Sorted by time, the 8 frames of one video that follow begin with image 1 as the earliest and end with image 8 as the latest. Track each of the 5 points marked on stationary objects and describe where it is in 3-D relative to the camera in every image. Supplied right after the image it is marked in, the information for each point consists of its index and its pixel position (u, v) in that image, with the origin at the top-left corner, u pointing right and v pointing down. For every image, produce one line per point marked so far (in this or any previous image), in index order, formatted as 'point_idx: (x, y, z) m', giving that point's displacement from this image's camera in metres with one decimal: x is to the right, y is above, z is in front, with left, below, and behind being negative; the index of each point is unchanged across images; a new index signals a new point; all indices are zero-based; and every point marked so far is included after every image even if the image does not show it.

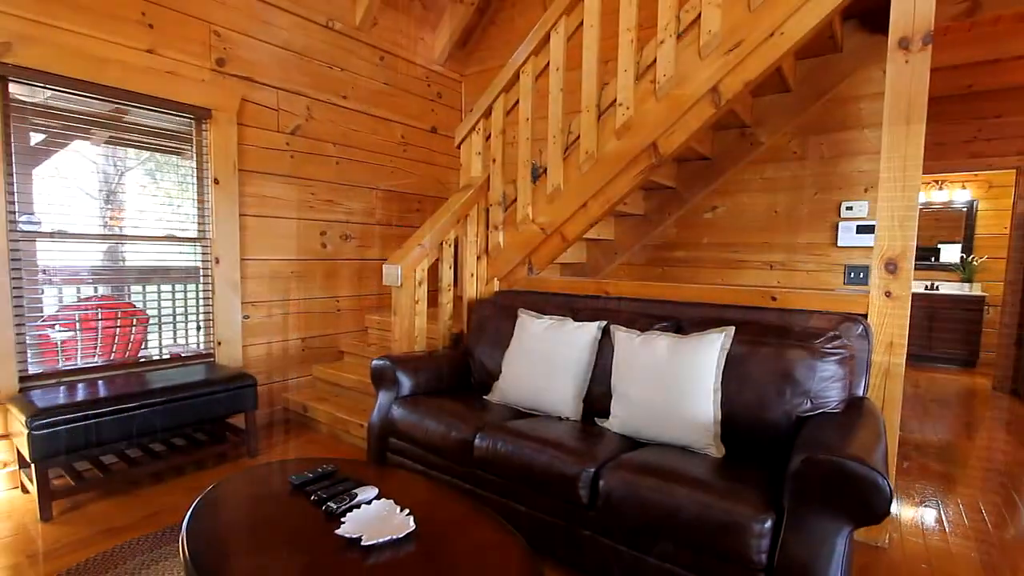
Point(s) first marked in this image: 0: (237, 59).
0: (-1.6, +1.3, +3.1) m
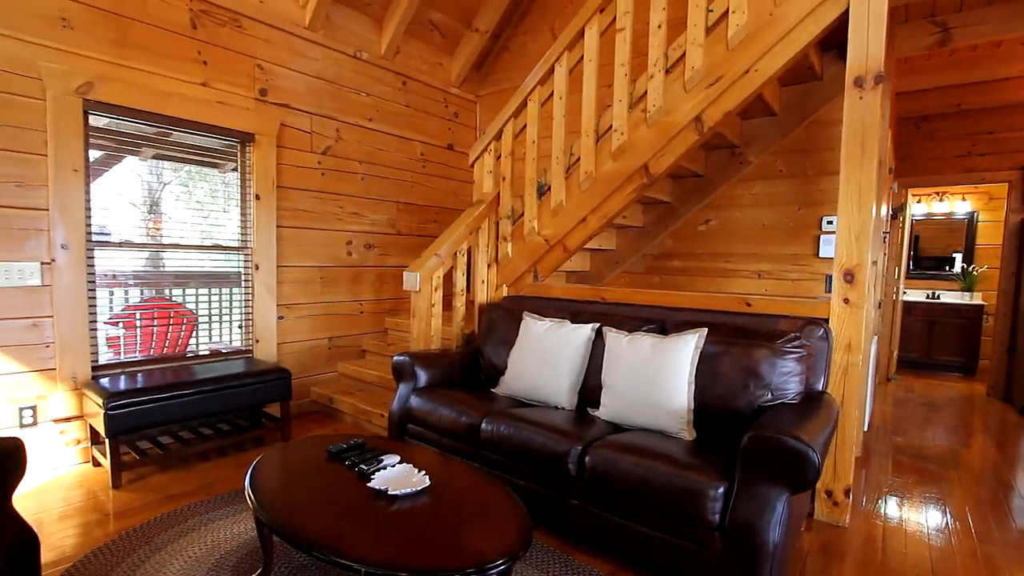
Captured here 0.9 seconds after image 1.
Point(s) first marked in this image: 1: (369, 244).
0: (-1.5, +1.3, +3.5) m
1: (-1.1, +0.3, +4.1) m
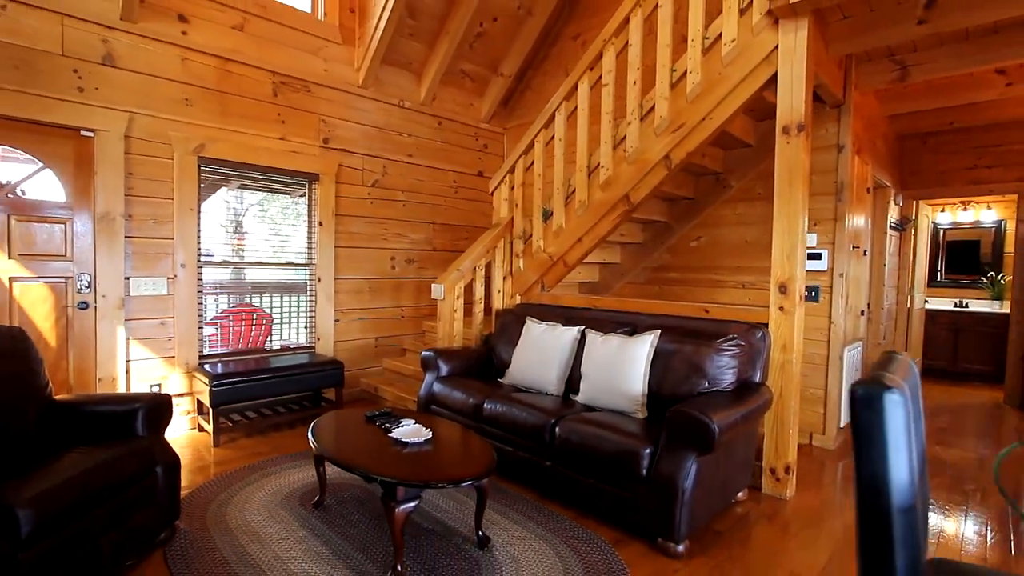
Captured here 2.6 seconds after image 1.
0: (-1.4, +1.2, +4.3) m
1: (-0.9, +0.3, +4.9) m
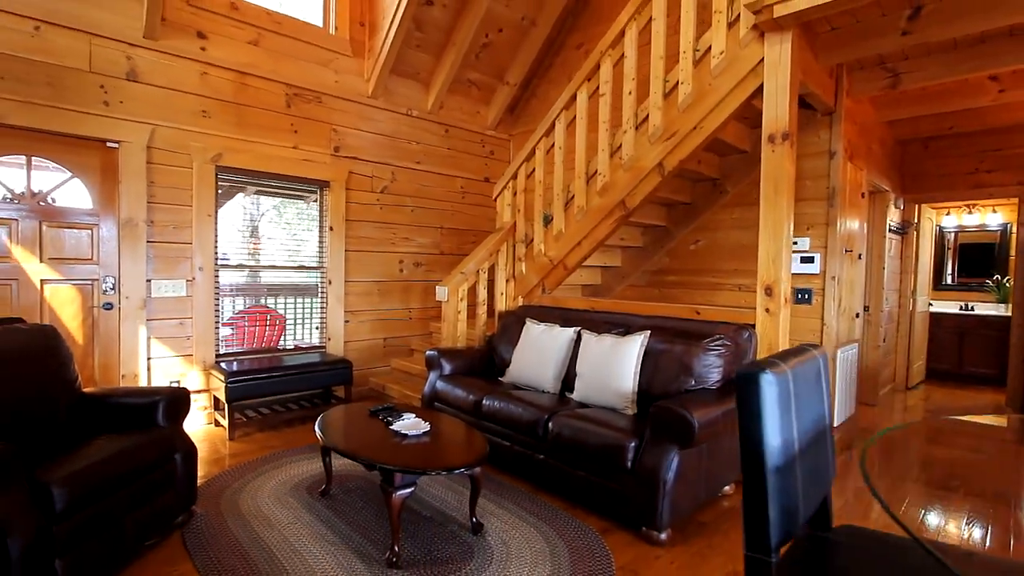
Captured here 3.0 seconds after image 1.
0: (-1.4, +1.2, +4.5) m
1: (-0.9, +0.2, +5.0) m
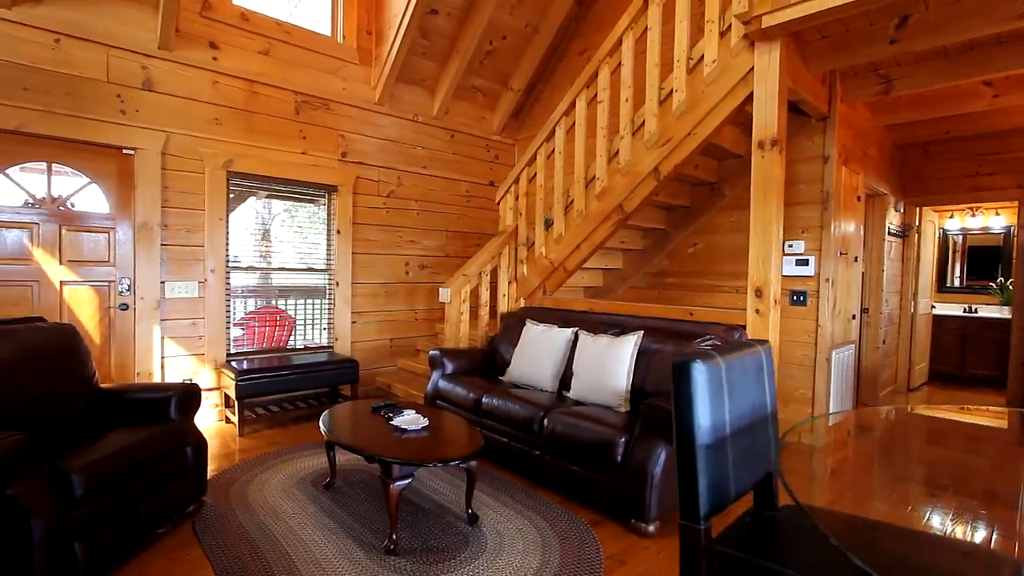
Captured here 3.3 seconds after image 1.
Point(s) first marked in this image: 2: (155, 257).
0: (-1.4, +1.2, +4.6) m
1: (-0.9, +0.2, +5.1) m
2: (-2.4, +0.2, +3.7) m
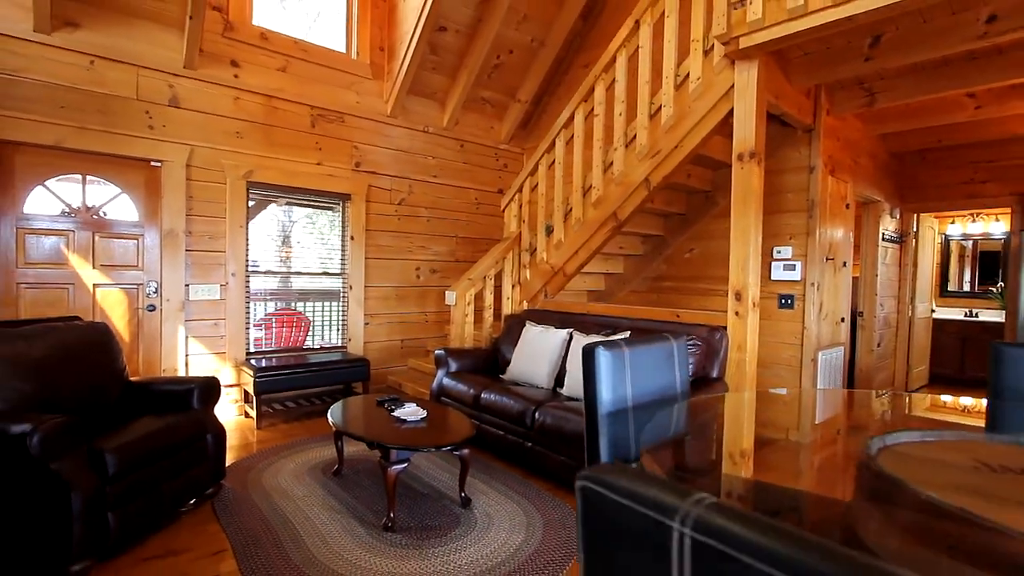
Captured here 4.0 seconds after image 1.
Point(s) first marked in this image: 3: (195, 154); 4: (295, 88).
0: (-1.3, +1.1, +4.9) m
1: (-0.8, +0.2, +5.4) m
2: (-2.4, +0.2, +4.0) m
3: (-2.4, +1.0, +4.0) m
4: (-1.8, +1.6, +4.5) m
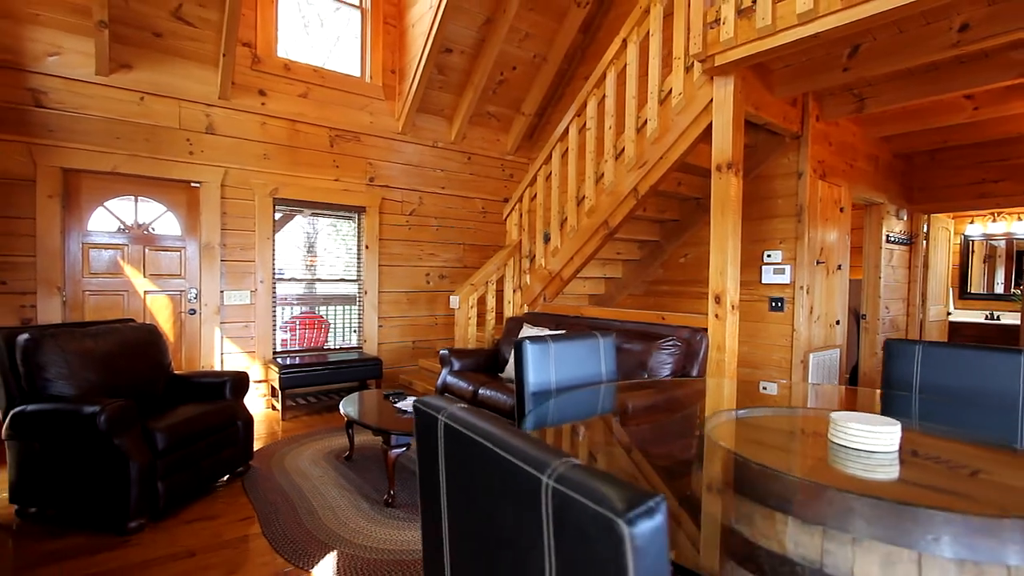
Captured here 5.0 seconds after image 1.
0: (-1.3, +1.1, +5.3) m
1: (-0.7, +0.1, +5.7) m
2: (-2.4, +0.1, +4.4) m
3: (-2.3, +0.9, +4.5) m
4: (-1.8, +1.6, +4.9) m
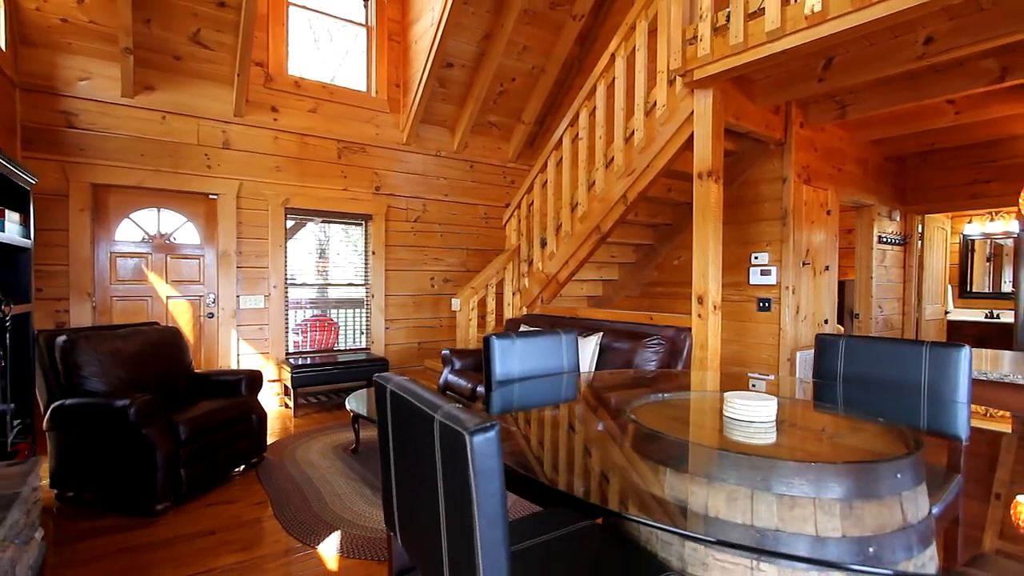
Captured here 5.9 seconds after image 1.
0: (-1.3, +1.1, +5.5) m
1: (-0.7, +0.1, +5.9) m
2: (-2.4, +0.1, +4.7) m
3: (-2.4, +0.9, +4.8) m
4: (-1.8, +1.6, +5.1) m
